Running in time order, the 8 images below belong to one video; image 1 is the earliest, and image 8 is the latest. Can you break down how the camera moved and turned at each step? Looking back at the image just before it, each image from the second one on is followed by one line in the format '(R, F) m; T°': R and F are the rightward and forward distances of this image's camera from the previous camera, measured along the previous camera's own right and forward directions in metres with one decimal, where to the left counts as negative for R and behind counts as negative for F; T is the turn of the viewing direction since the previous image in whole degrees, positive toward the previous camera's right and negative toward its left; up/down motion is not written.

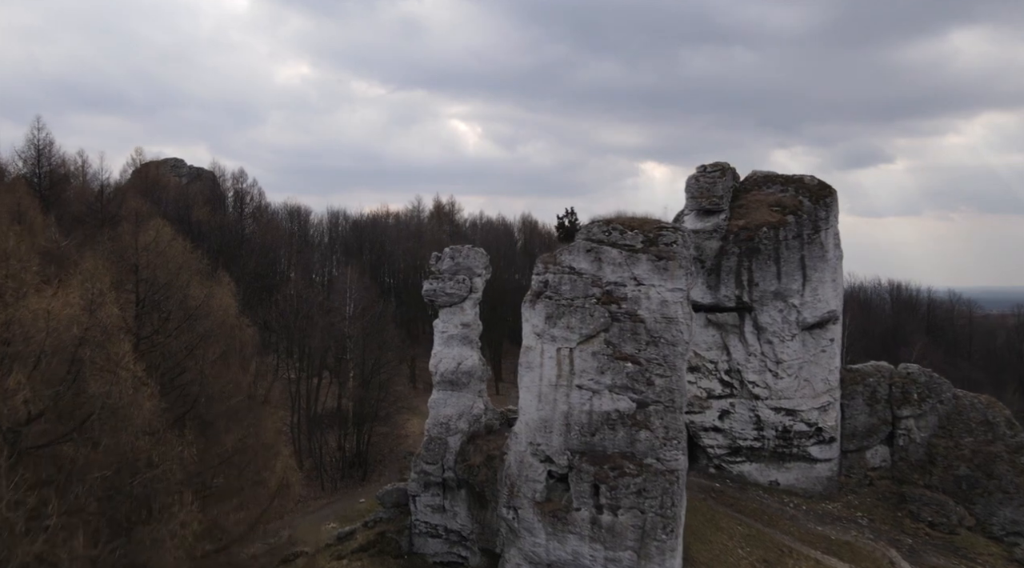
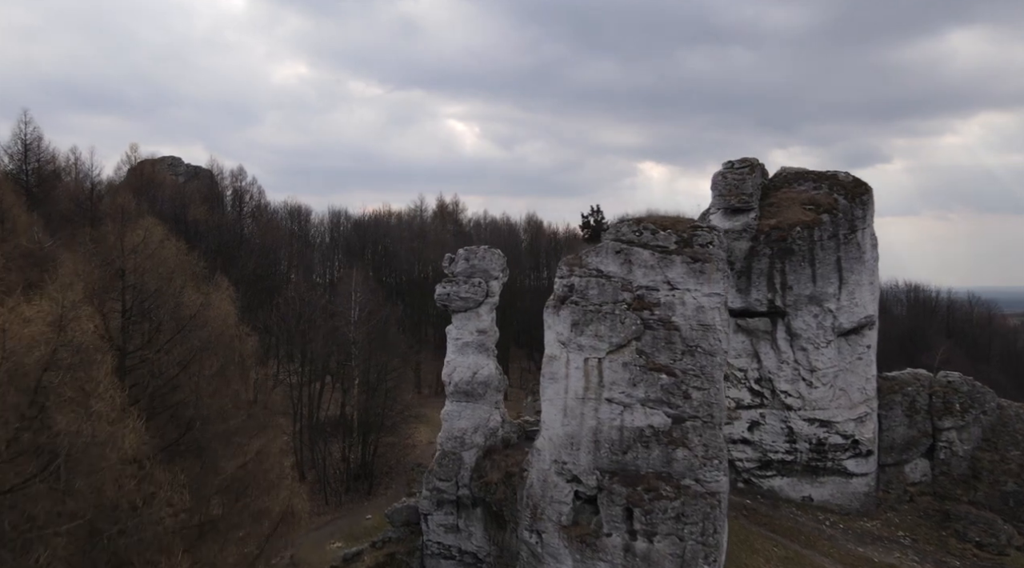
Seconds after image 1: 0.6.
(-0.5, +1.4) m; 0°
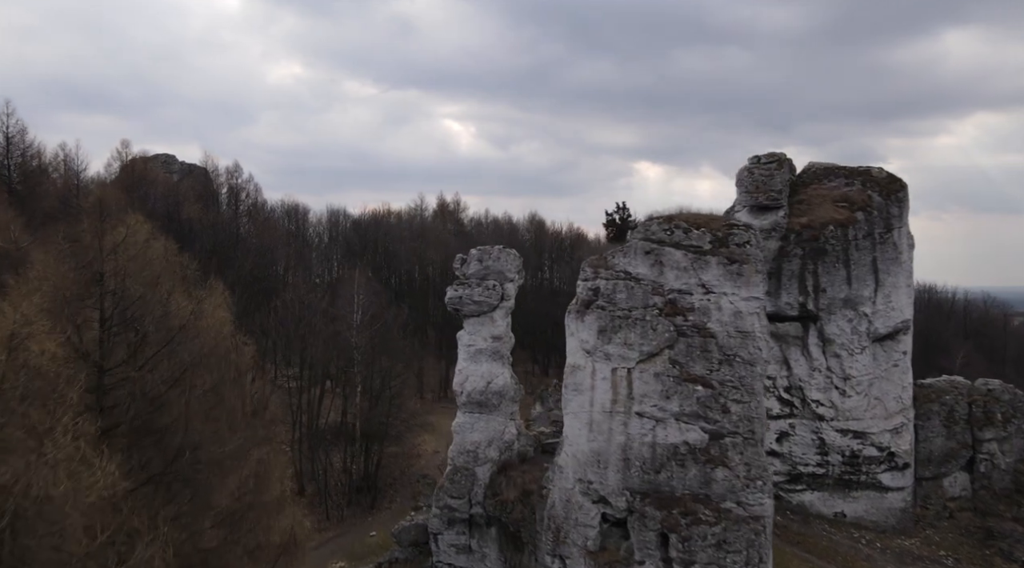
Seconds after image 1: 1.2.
(-0.5, +1.4) m; 0°
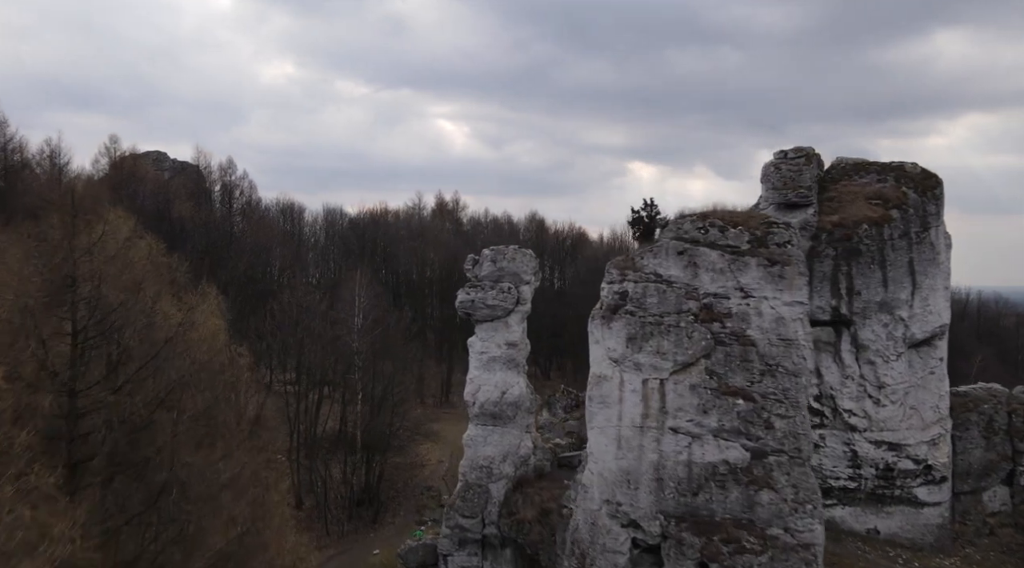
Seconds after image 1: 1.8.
(-0.5, +1.3) m; 0°
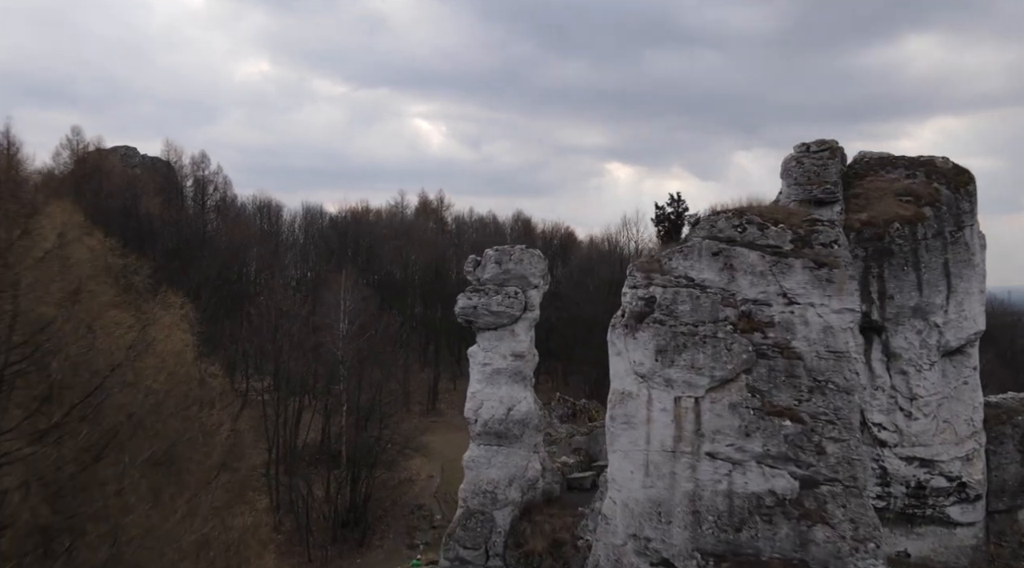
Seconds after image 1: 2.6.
(-0.5, +1.7) m; +2°
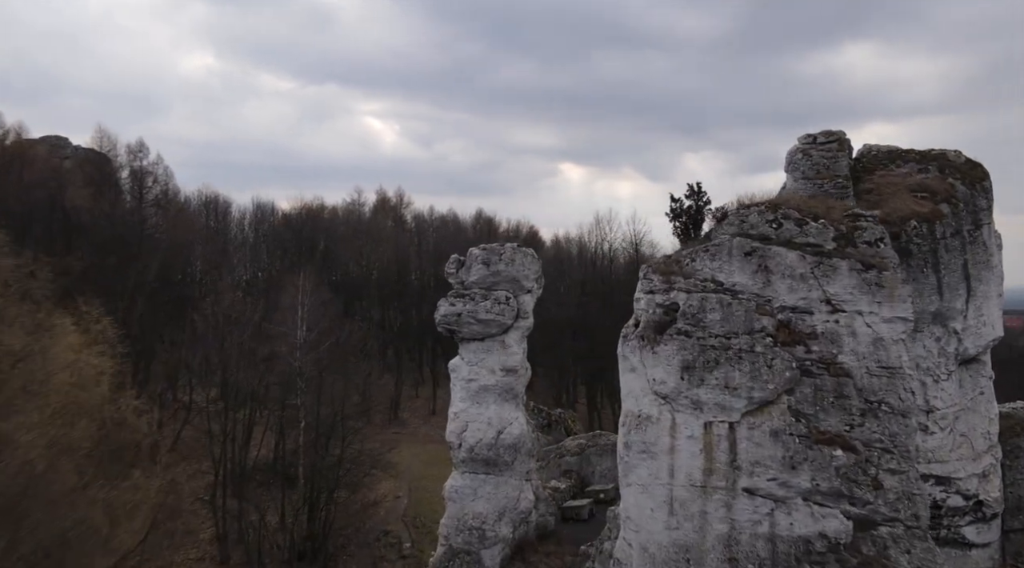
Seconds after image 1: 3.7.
(-0.6, +2.0) m; +3°
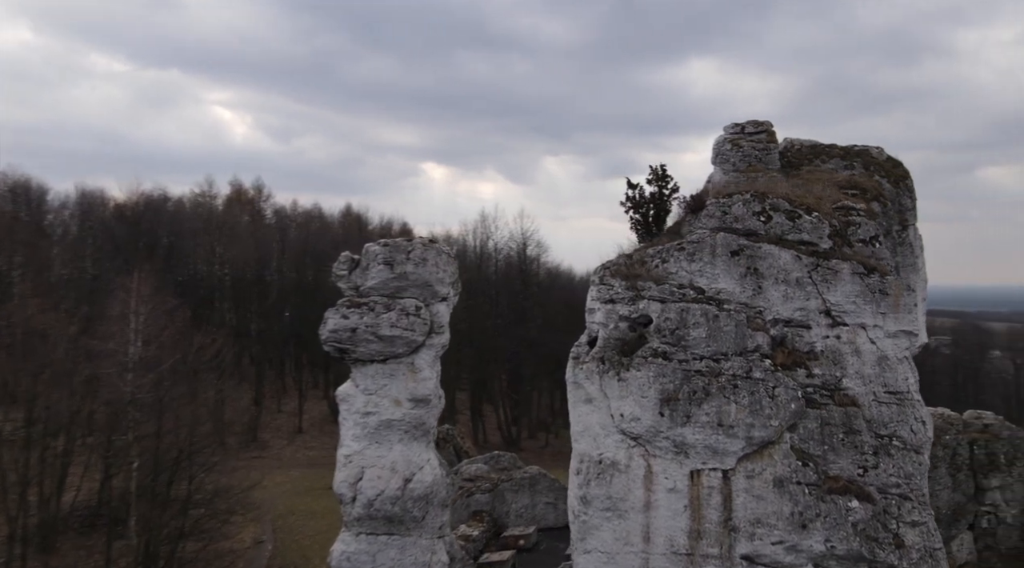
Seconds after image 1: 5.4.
(-0.6, +2.7) m; +10°
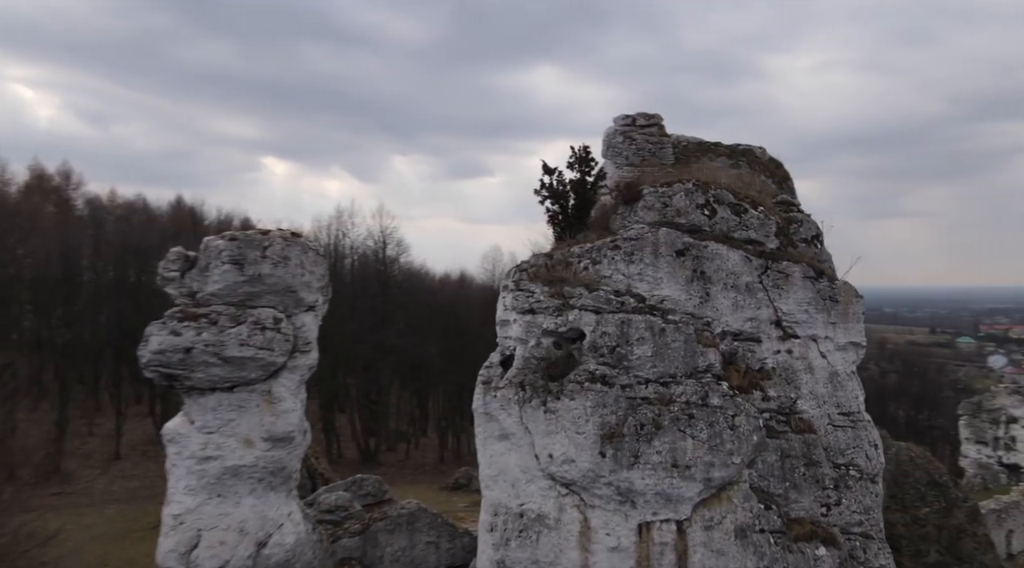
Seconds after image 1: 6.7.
(-0.4, +1.9) m; +11°
